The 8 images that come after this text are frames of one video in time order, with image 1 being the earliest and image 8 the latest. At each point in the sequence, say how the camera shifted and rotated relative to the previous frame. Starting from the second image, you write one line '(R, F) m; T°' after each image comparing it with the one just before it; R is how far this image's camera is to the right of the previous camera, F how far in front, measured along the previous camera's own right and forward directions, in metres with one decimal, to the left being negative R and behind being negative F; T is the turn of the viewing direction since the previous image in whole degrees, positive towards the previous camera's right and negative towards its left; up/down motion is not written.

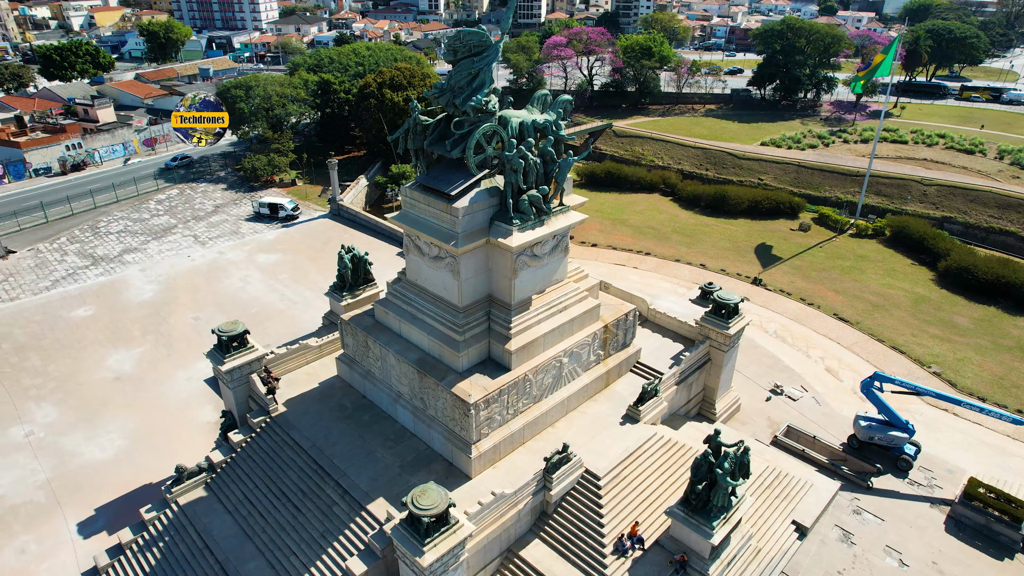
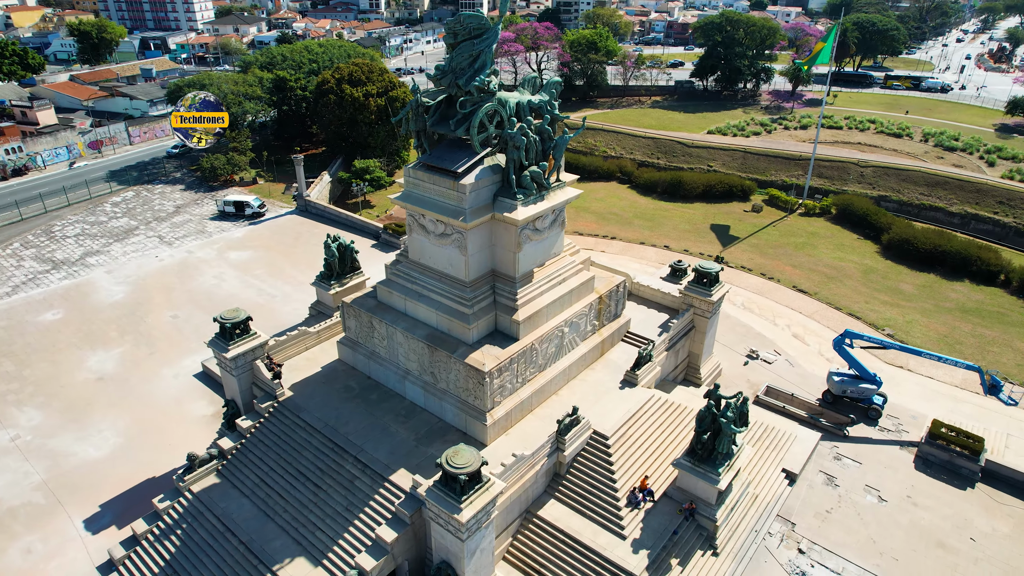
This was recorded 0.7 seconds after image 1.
(-1.8, -0.7) m; +5°
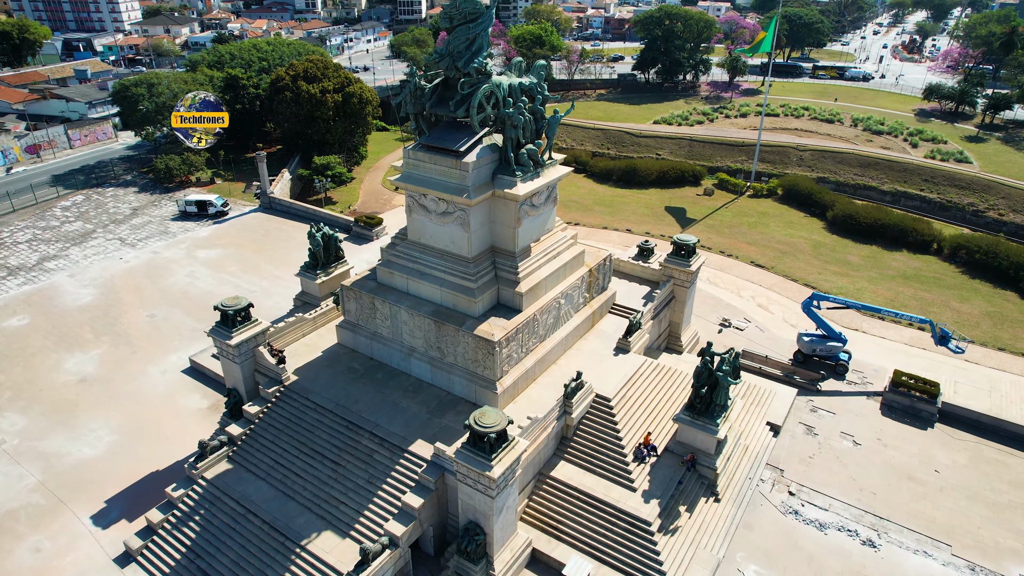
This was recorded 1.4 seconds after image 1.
(-1.8, -0.7) m; +5°
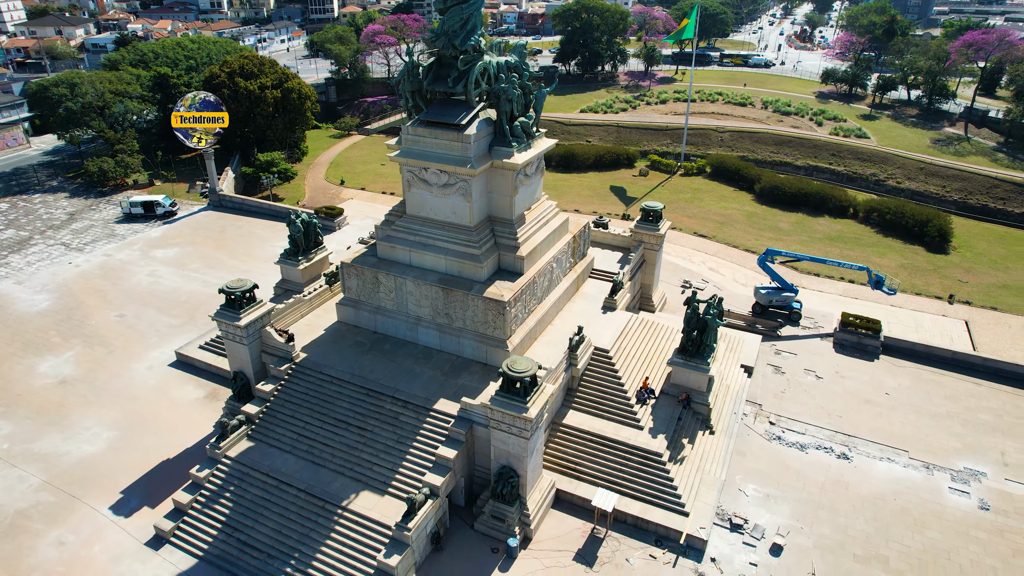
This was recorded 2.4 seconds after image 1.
(-2.7, -1.1) m; +7°
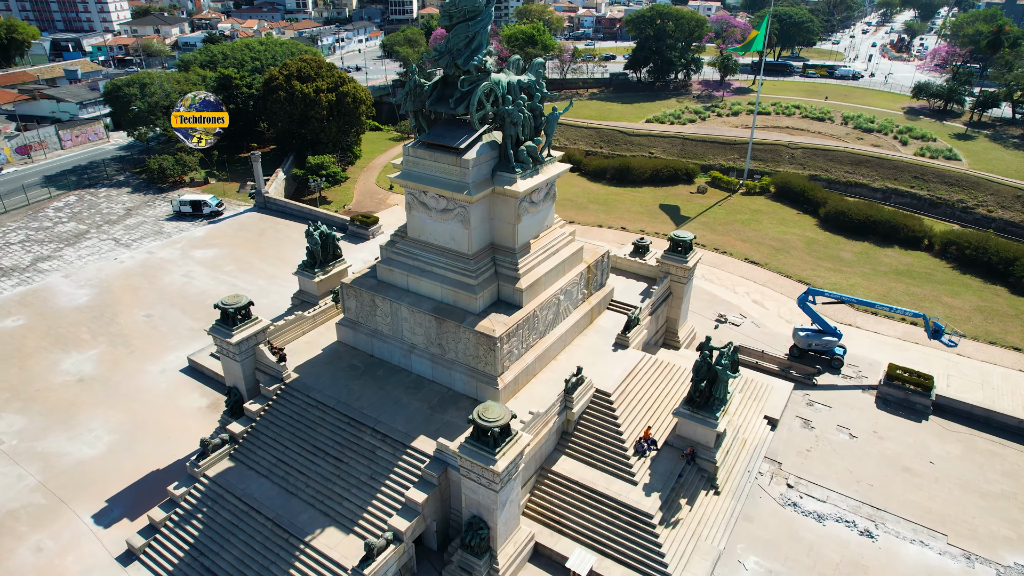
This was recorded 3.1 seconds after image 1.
(+2.3, +1.3) m; -6°
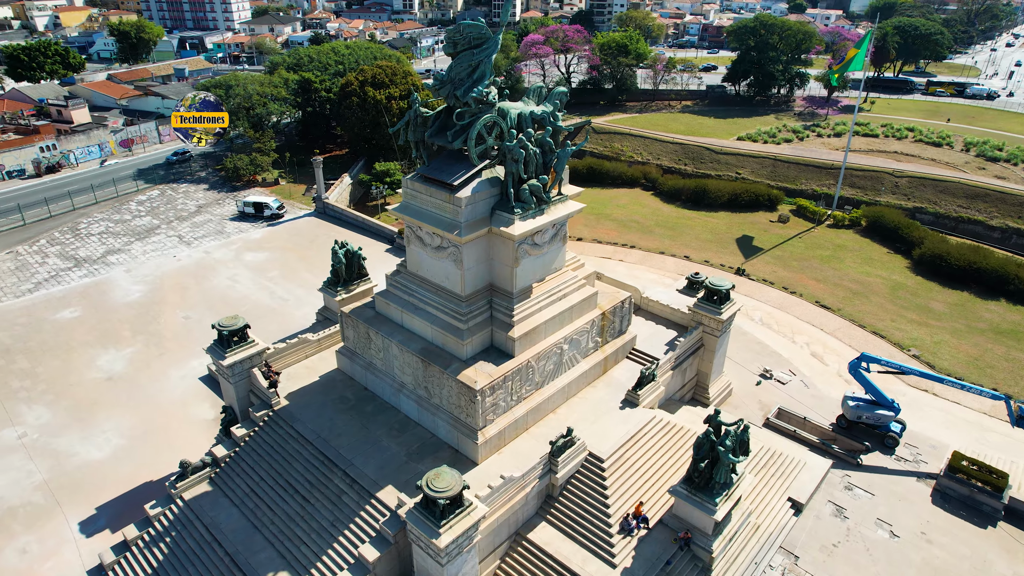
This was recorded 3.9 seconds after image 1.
(+2.8, +1.6) m; -8°
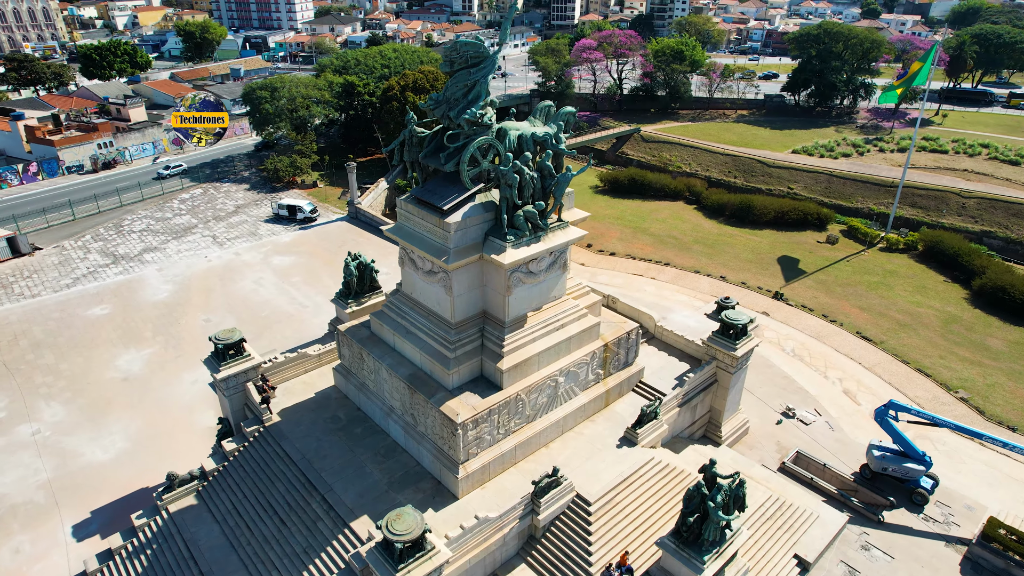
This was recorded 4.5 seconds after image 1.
(+1.7, +0.8) m; -5°
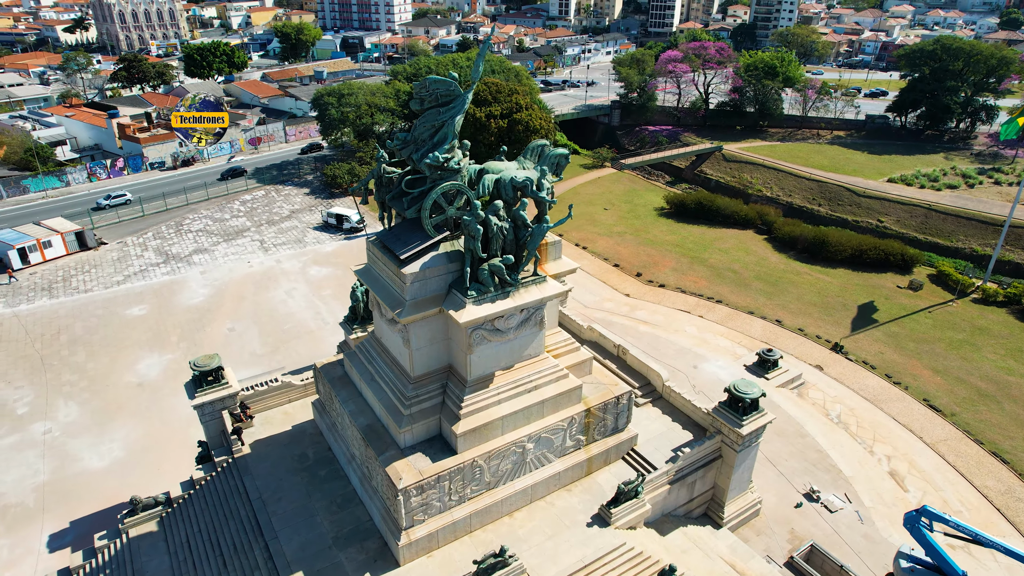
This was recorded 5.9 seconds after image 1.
(+3.2, +1.7) m; -8°
